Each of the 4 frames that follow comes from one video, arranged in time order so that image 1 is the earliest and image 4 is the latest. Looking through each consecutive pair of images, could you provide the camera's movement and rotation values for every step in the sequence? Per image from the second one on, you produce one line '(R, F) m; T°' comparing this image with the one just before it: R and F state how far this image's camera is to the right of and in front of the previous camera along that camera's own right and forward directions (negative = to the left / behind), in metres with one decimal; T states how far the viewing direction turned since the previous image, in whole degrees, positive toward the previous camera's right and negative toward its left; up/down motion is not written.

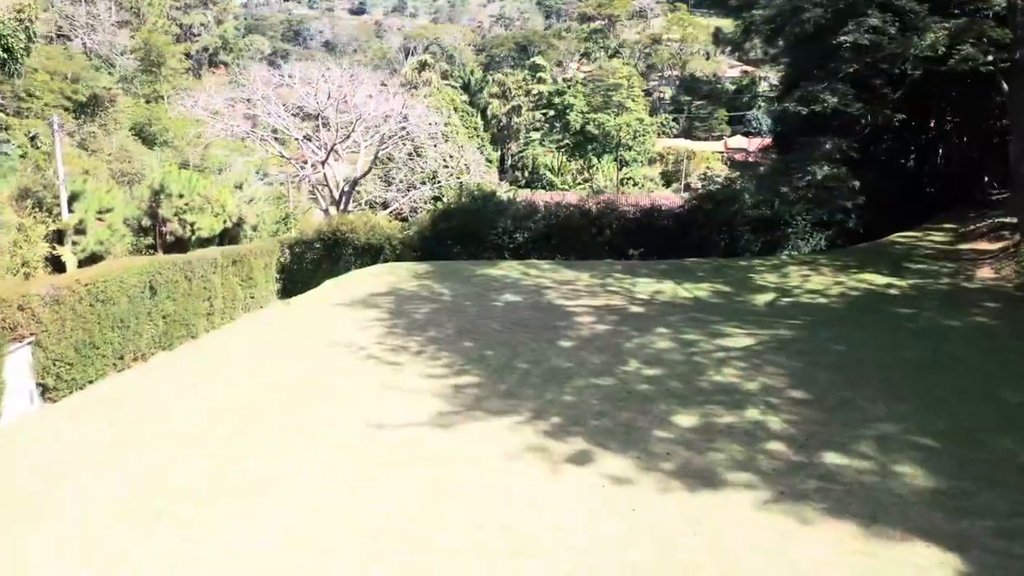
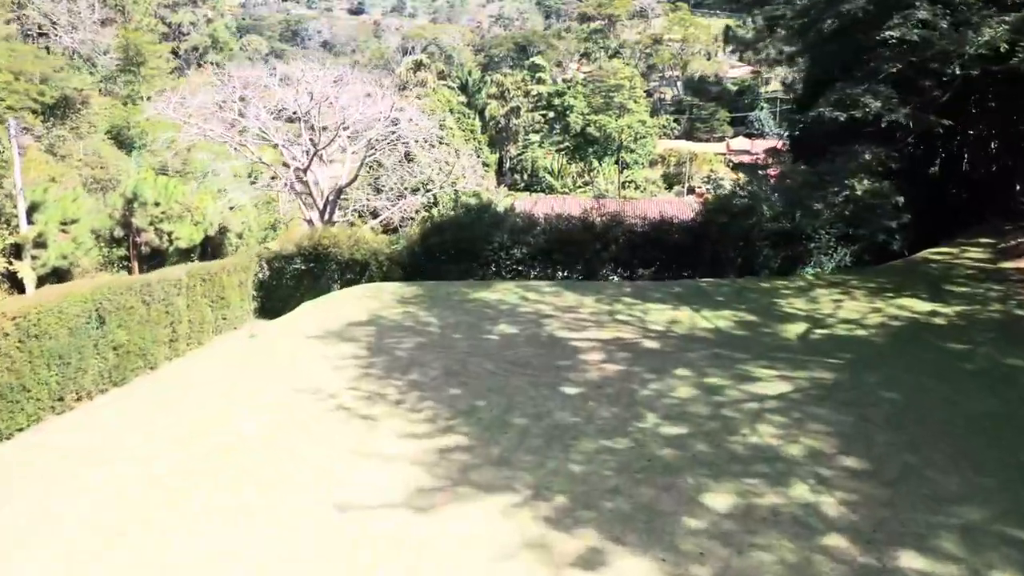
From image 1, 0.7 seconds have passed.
(0.0, +1.3) m; 0°
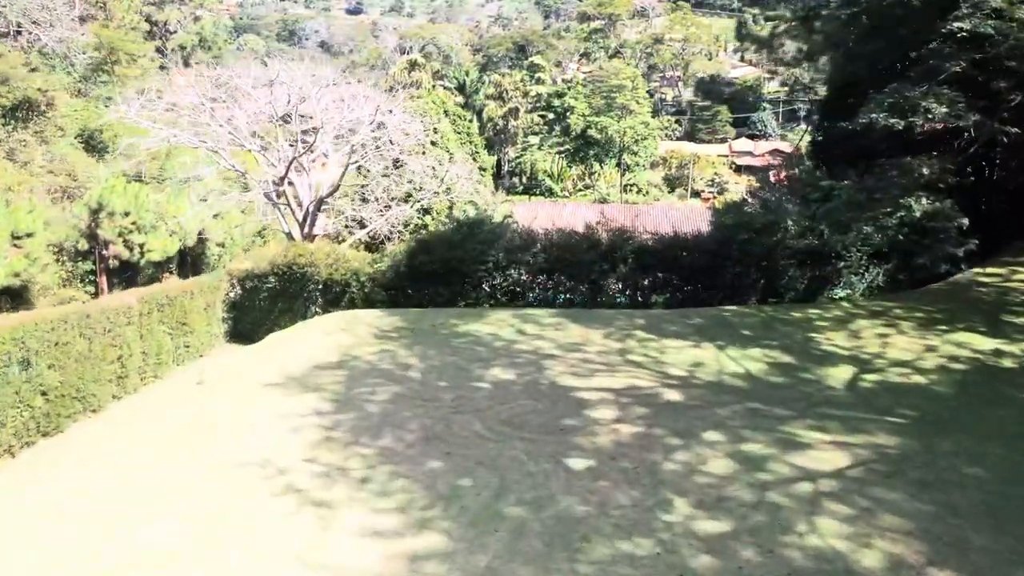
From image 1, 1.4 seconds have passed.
(0.0, +1.5) m; 0°
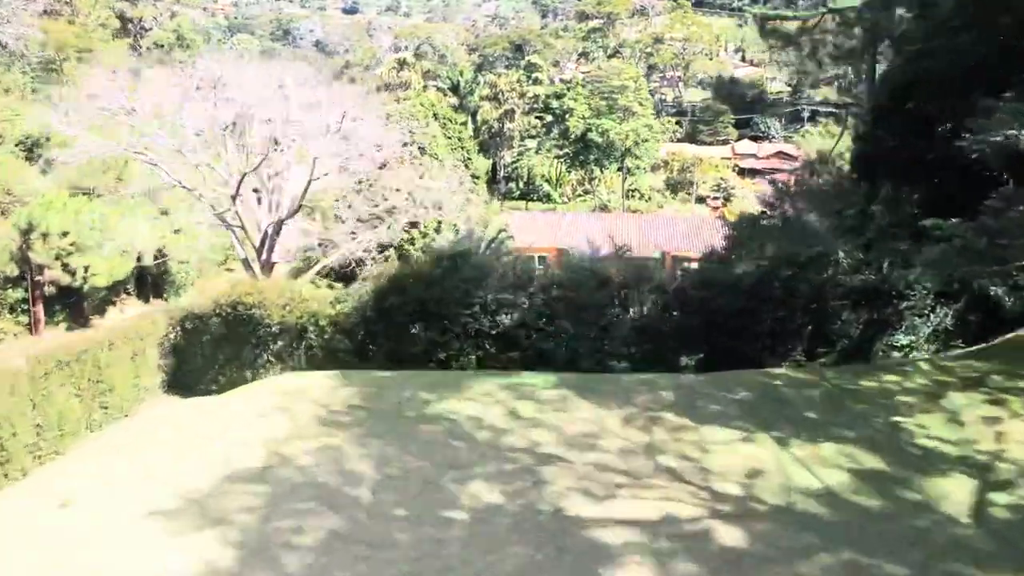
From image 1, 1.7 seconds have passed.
(+0.1, +2.4) m; 0°
